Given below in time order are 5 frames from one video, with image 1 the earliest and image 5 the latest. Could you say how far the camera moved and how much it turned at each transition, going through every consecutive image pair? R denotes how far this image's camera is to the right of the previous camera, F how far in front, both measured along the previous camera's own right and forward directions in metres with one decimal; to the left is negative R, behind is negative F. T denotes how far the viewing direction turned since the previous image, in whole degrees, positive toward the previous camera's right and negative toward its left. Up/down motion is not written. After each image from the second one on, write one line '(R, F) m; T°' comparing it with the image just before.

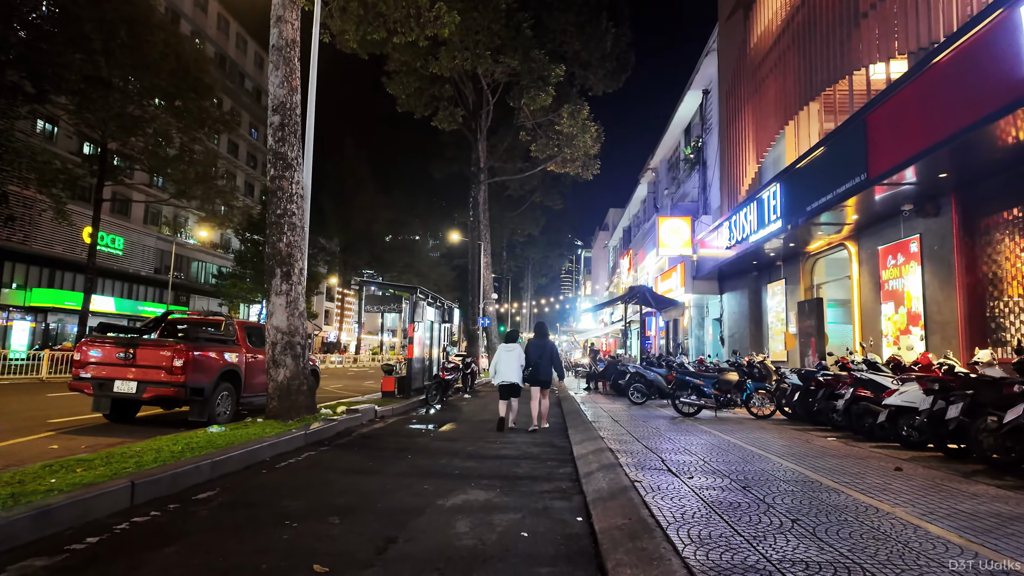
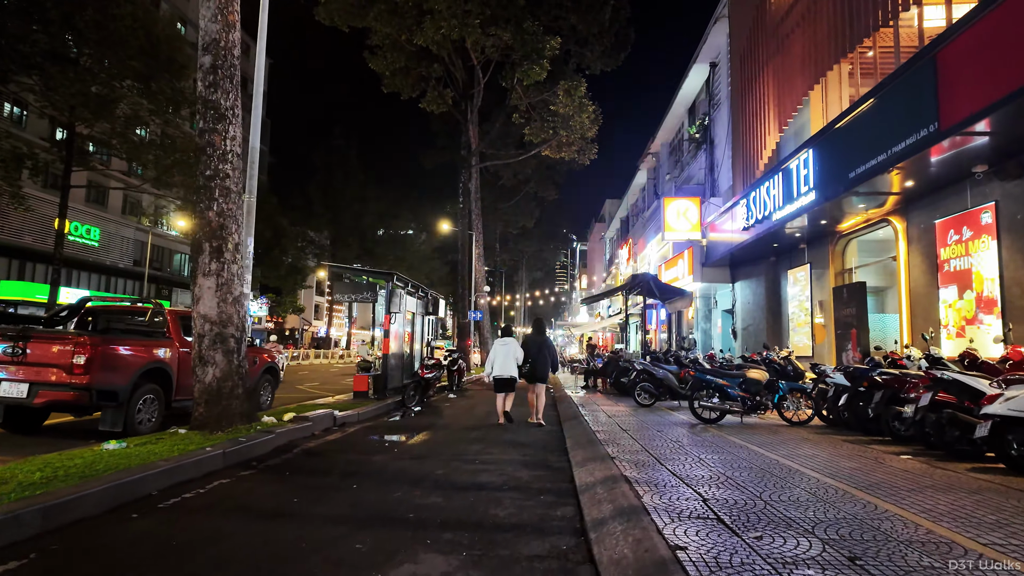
(+0.1, +1.8) m; 0°
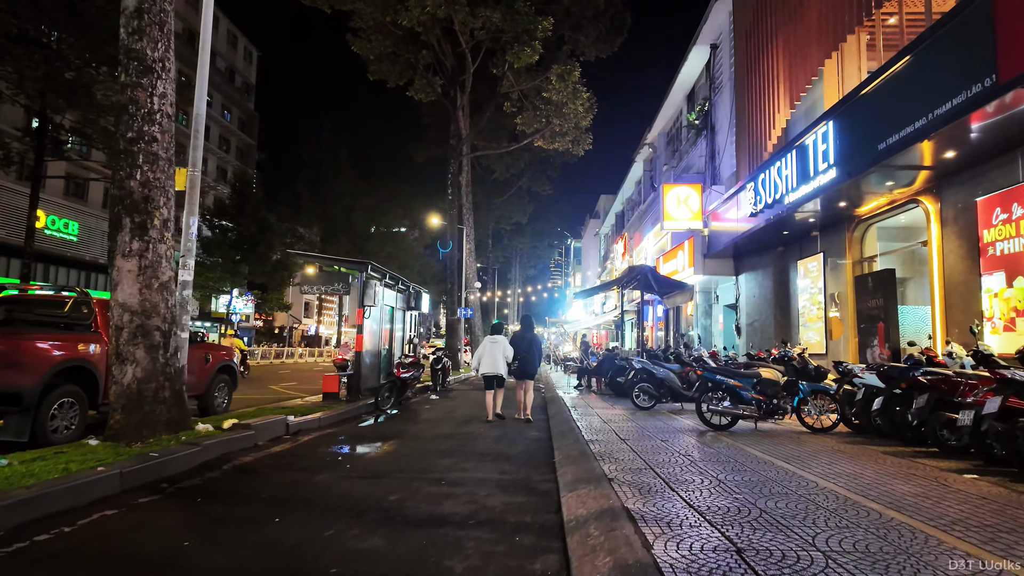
(+0.2, +1.2) m; +1°
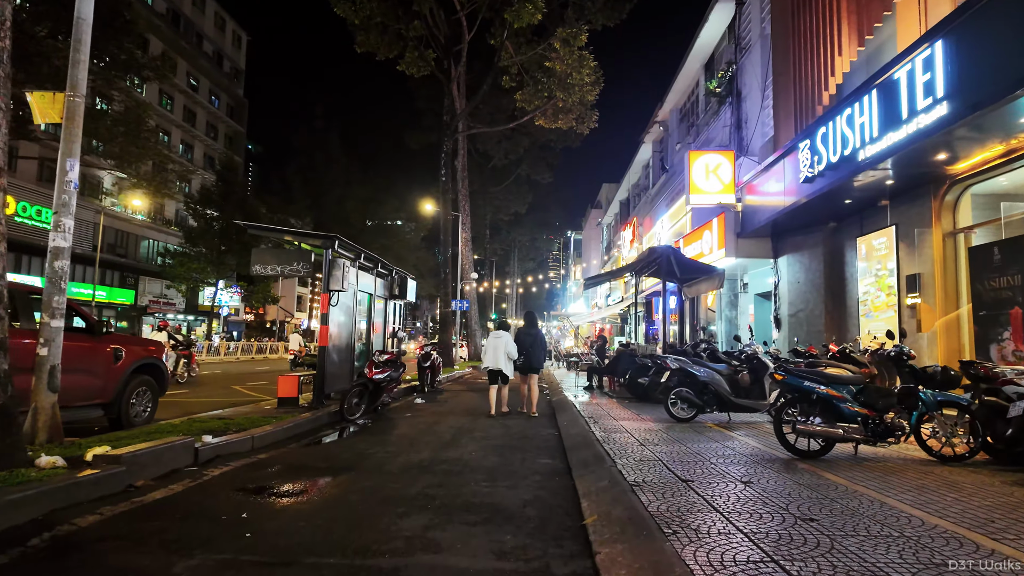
(0.0, +2.3) m; 0°
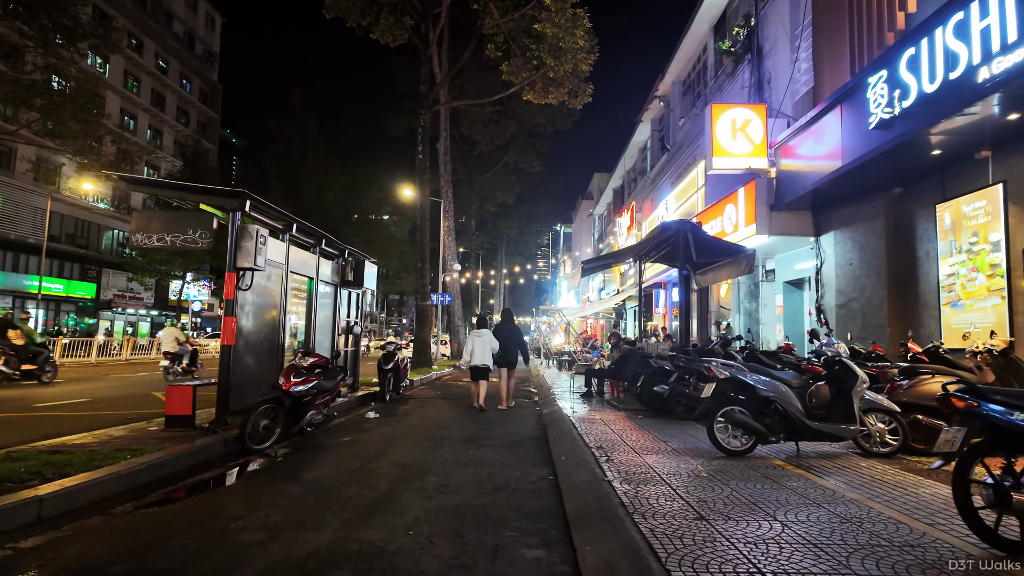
(+0.1, +2.6) m; +1°
